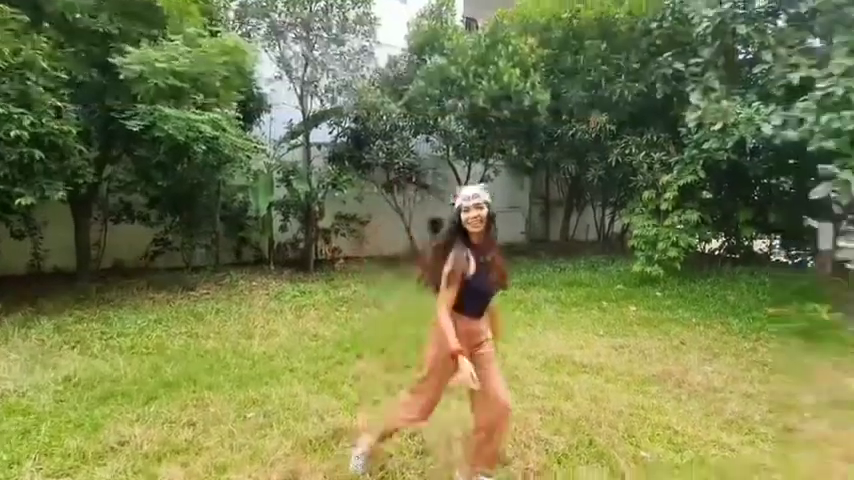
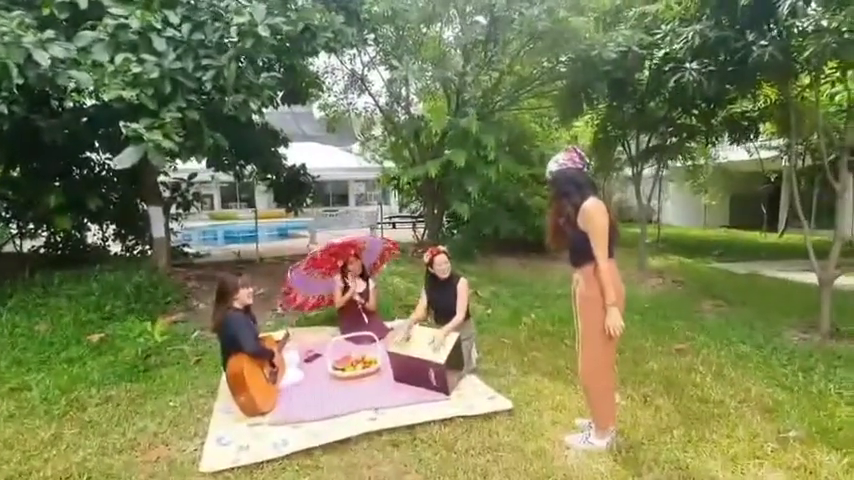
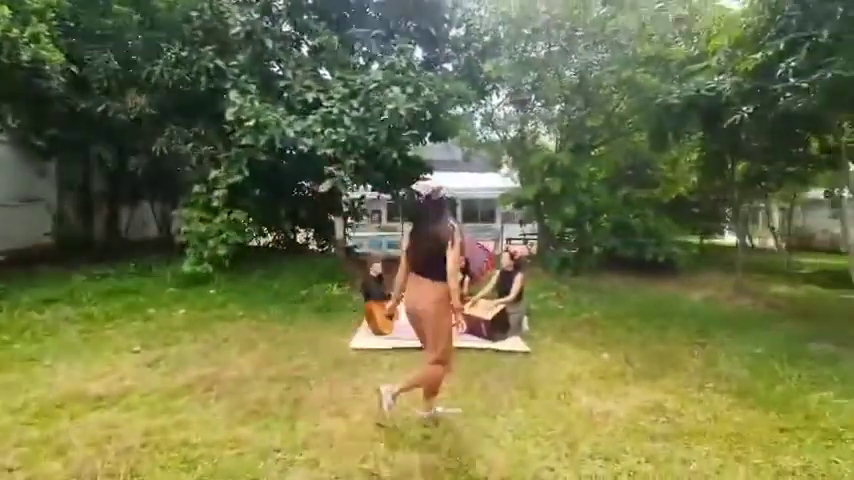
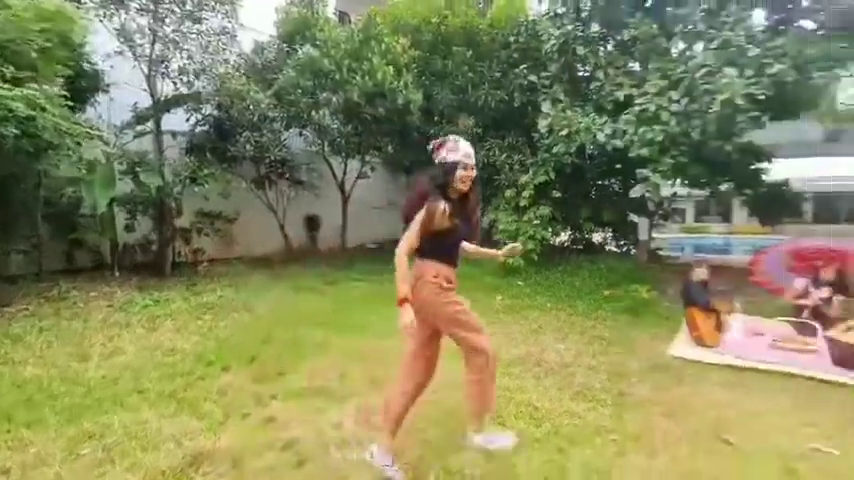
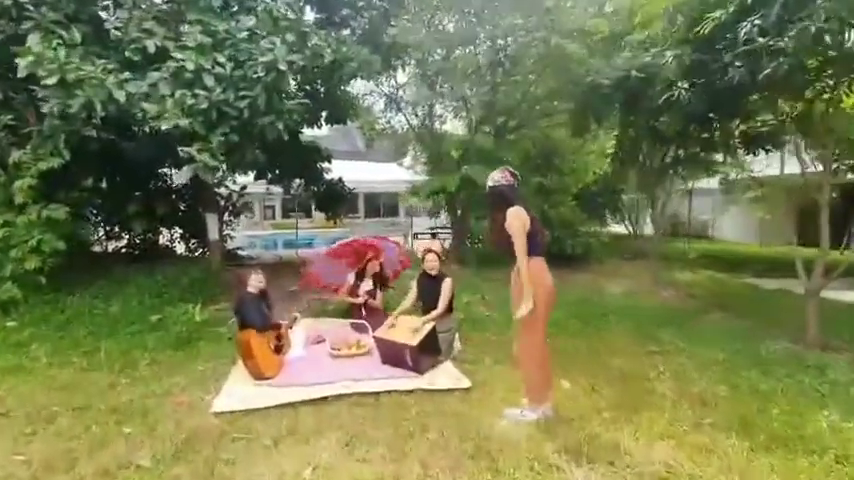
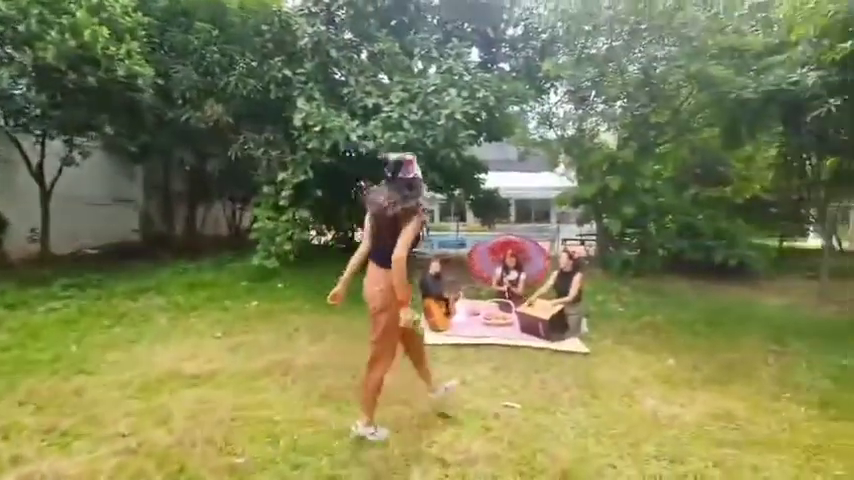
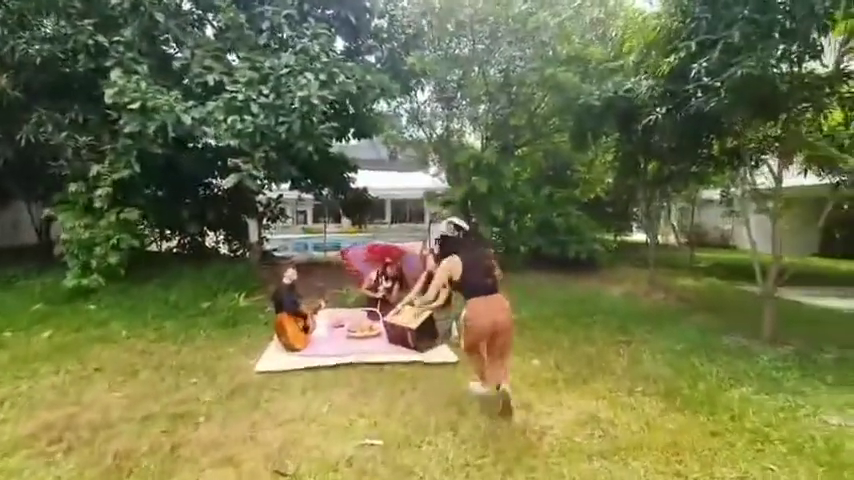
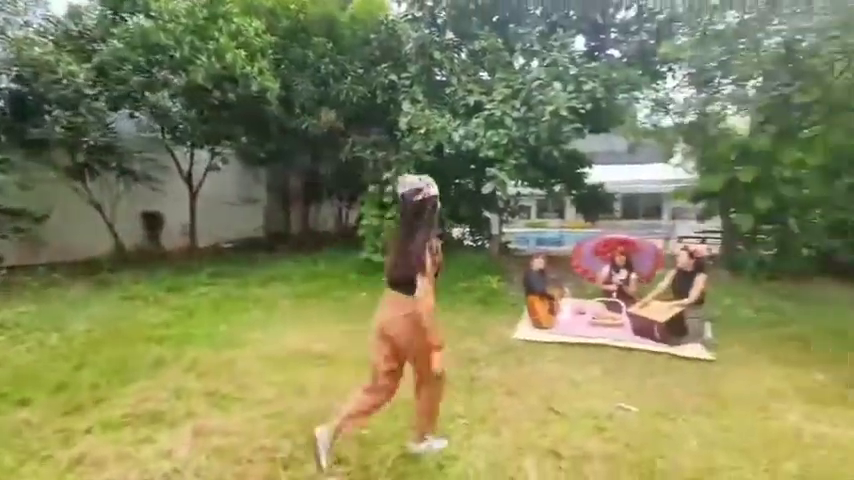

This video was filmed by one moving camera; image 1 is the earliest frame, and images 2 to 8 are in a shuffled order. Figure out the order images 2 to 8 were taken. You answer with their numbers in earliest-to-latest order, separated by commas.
4, 8, 6, 3, 7, 5, 2
